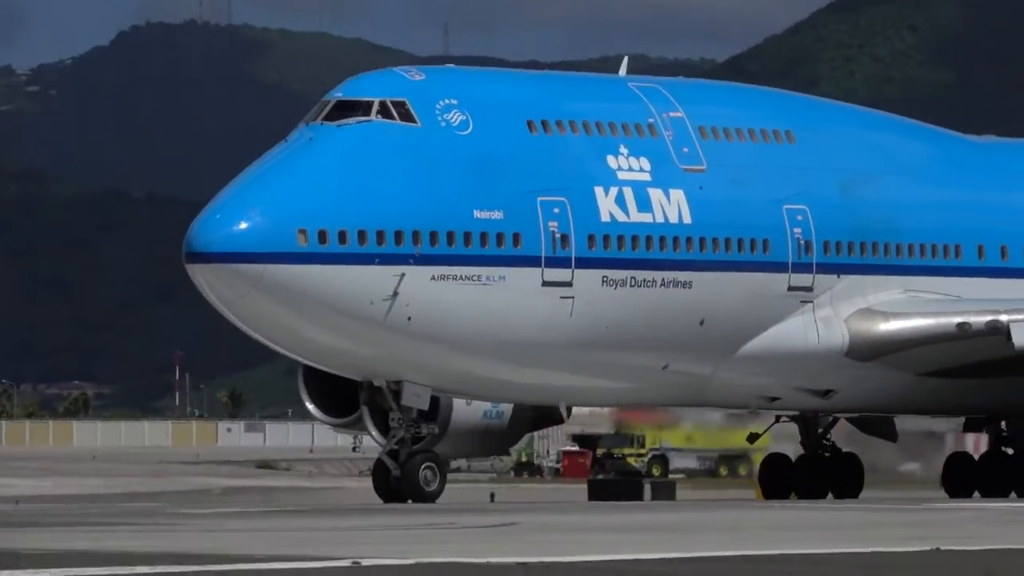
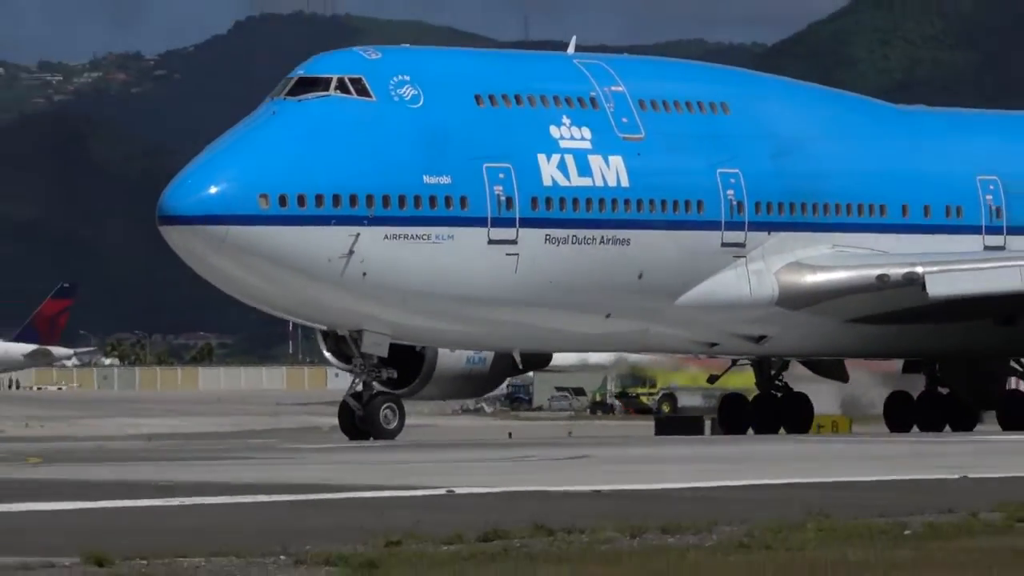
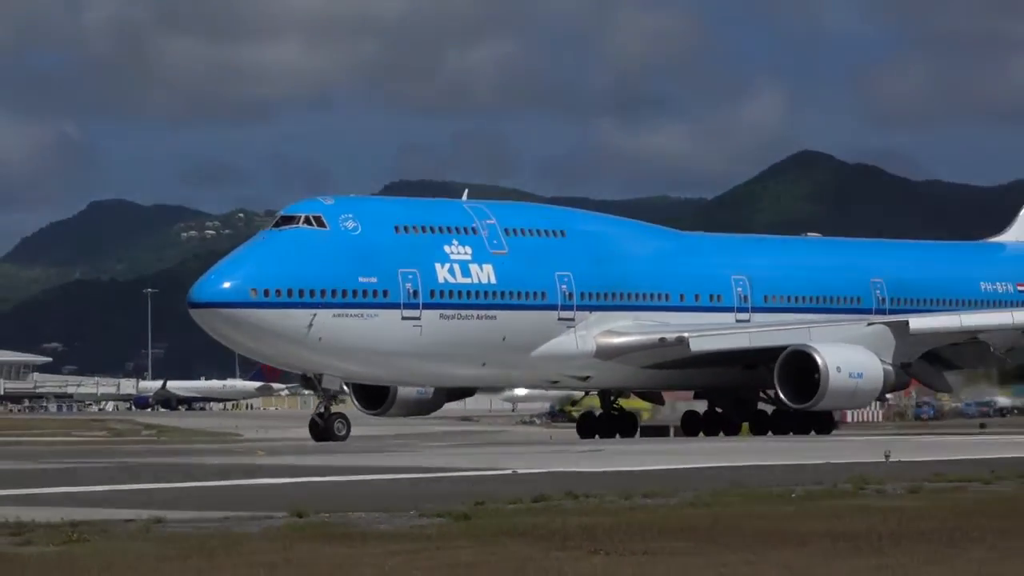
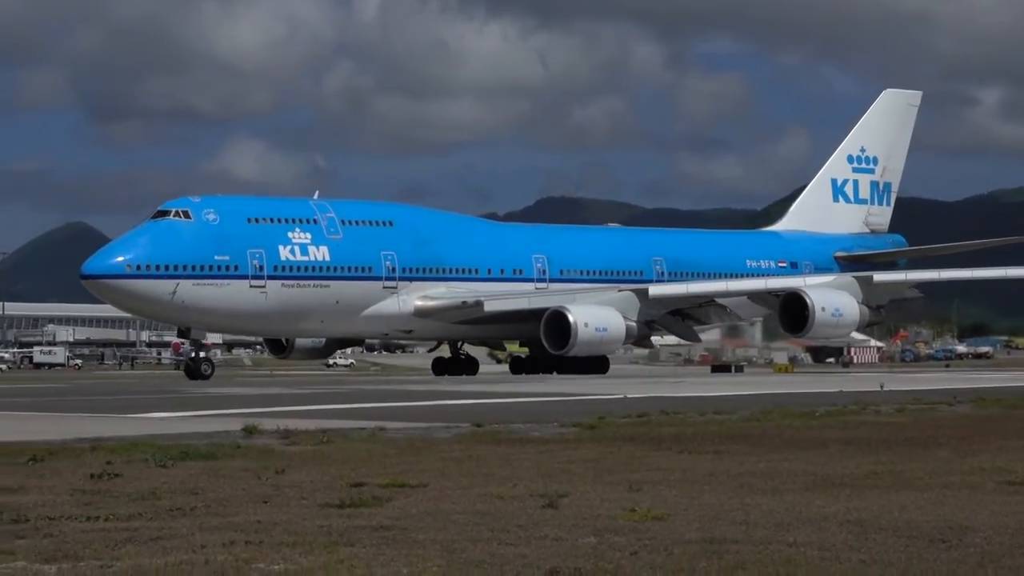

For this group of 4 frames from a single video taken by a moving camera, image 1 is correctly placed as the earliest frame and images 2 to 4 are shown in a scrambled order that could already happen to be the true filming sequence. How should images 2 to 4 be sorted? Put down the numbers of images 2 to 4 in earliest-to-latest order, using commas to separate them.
2, 3, 4
